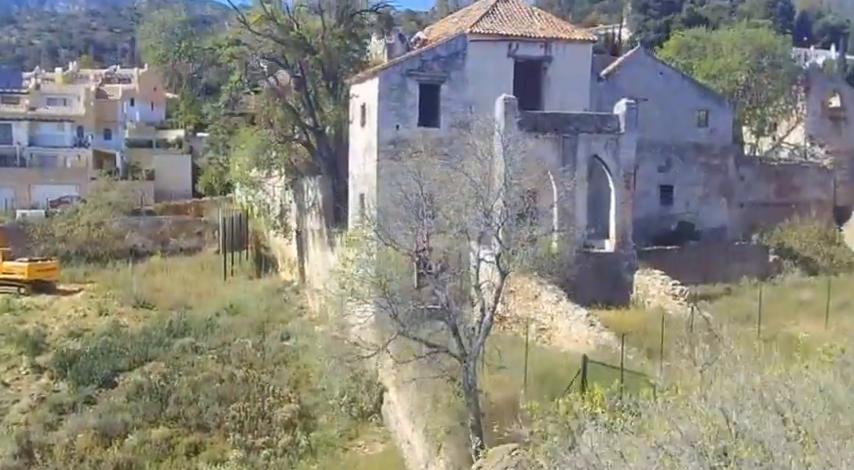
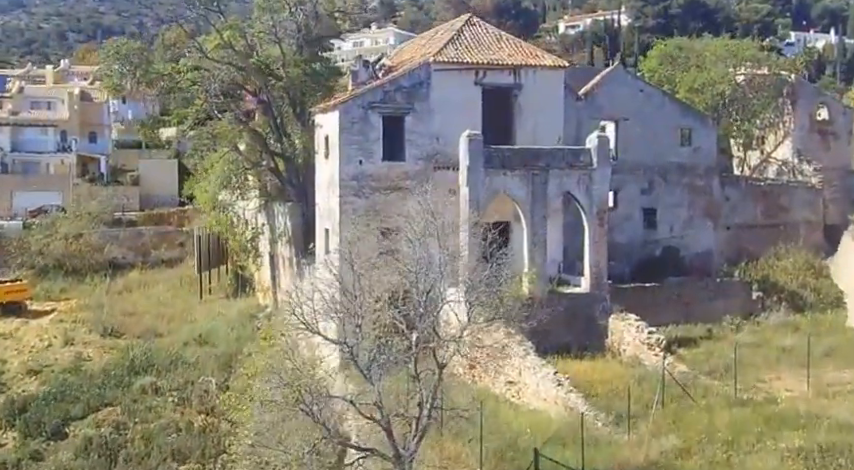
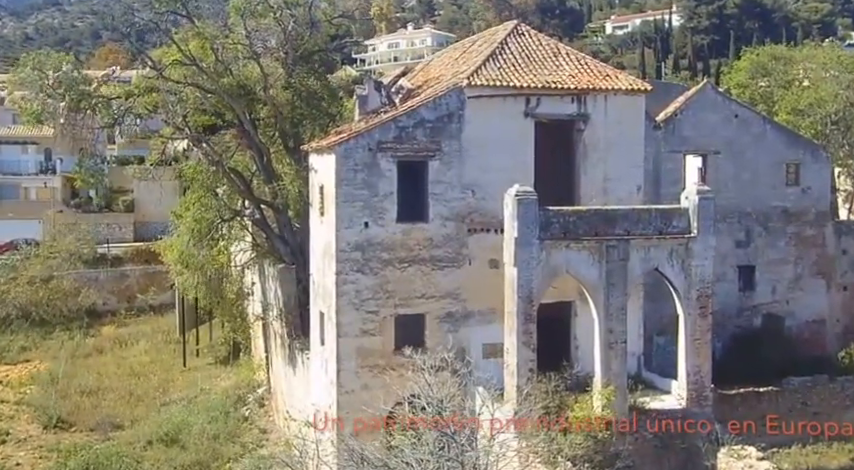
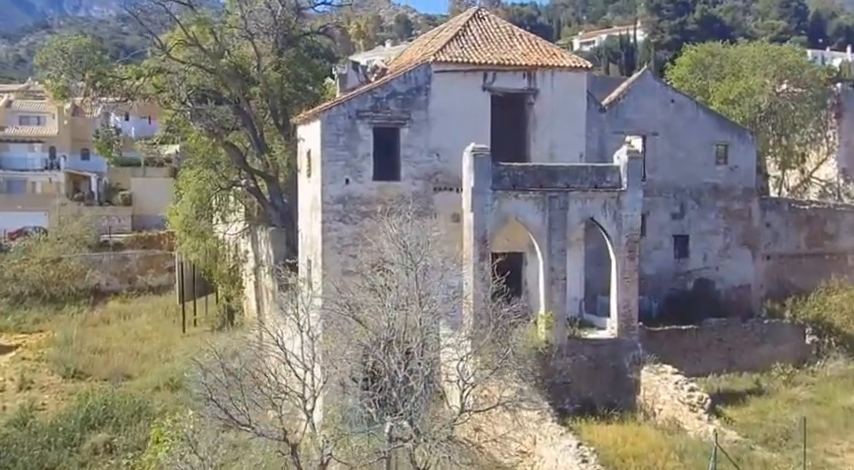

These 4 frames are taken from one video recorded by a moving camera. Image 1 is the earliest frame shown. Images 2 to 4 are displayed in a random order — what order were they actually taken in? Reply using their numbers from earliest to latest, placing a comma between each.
2, 4, 3
